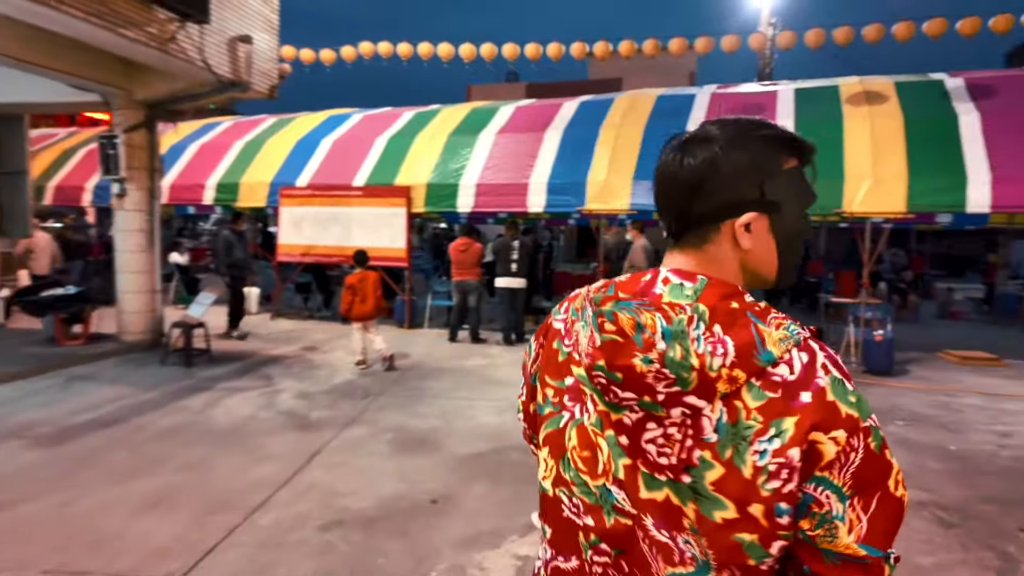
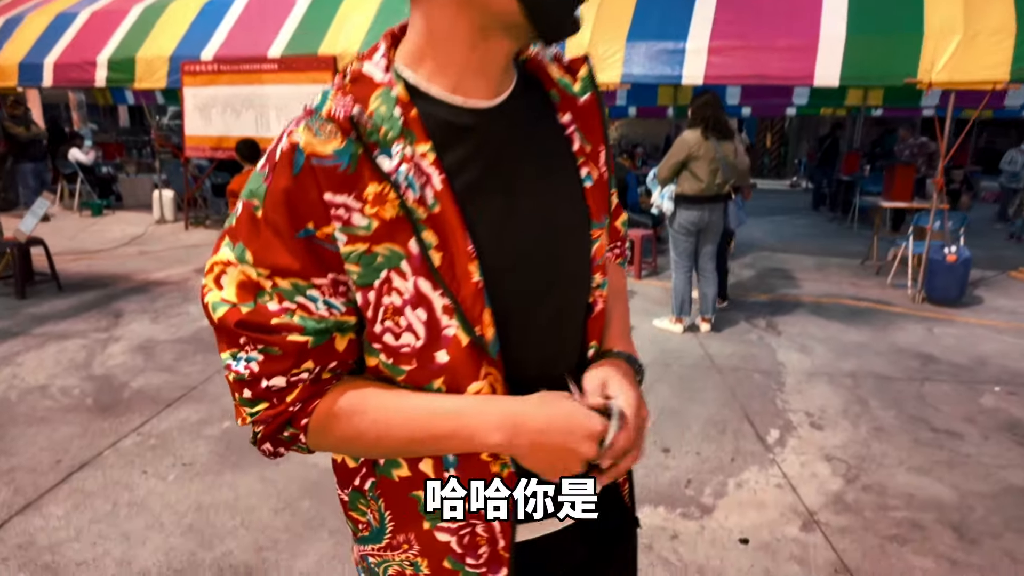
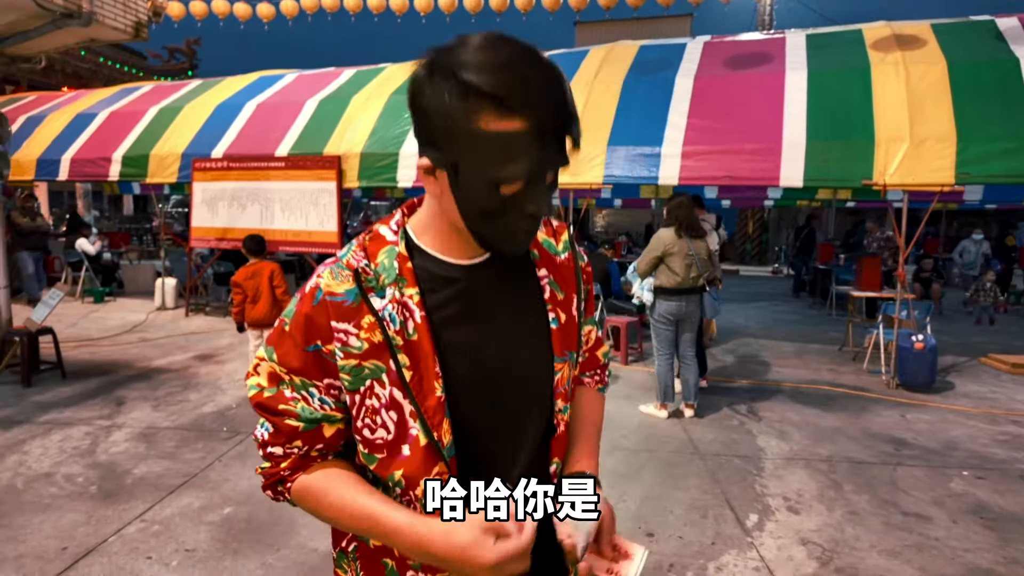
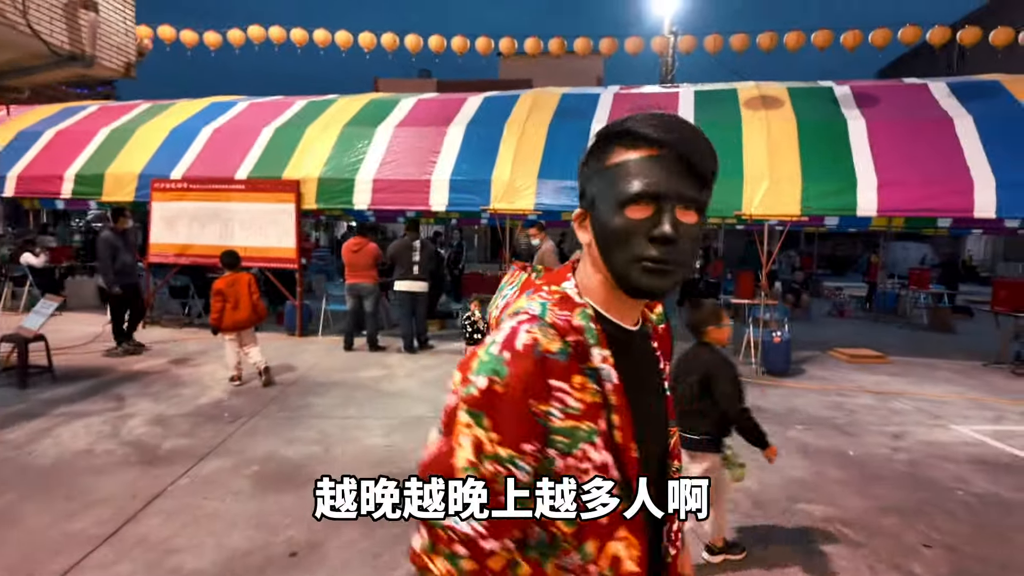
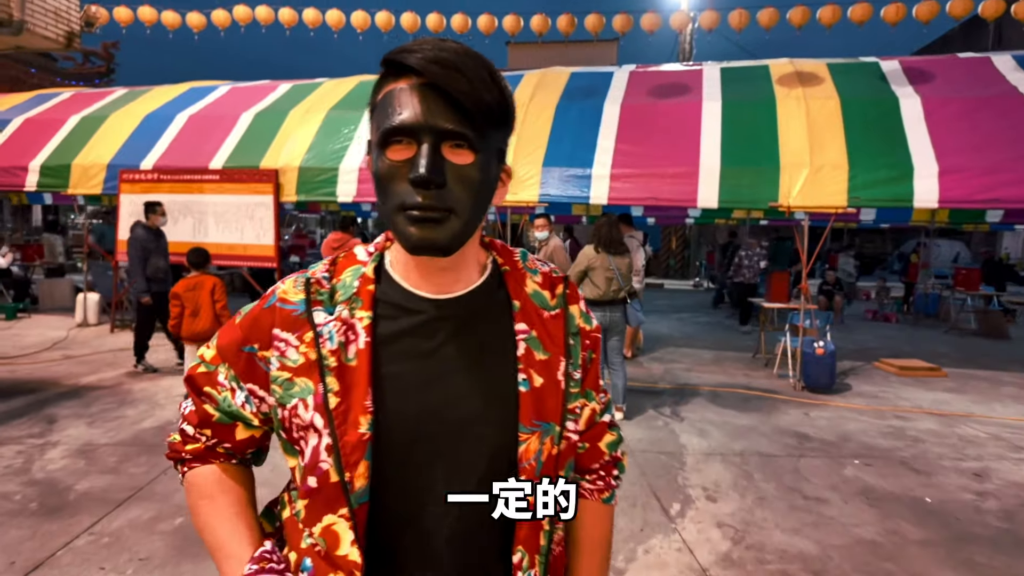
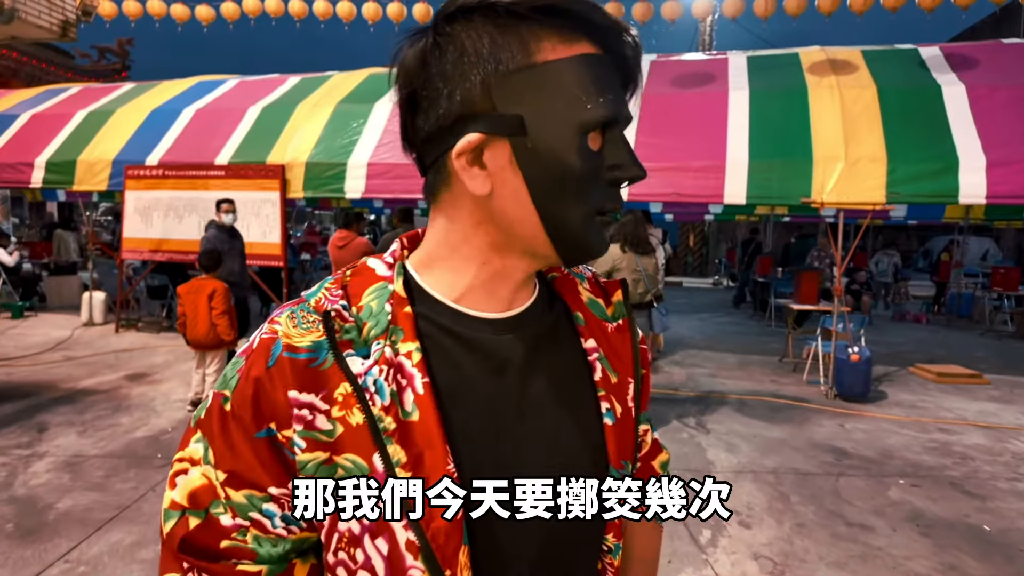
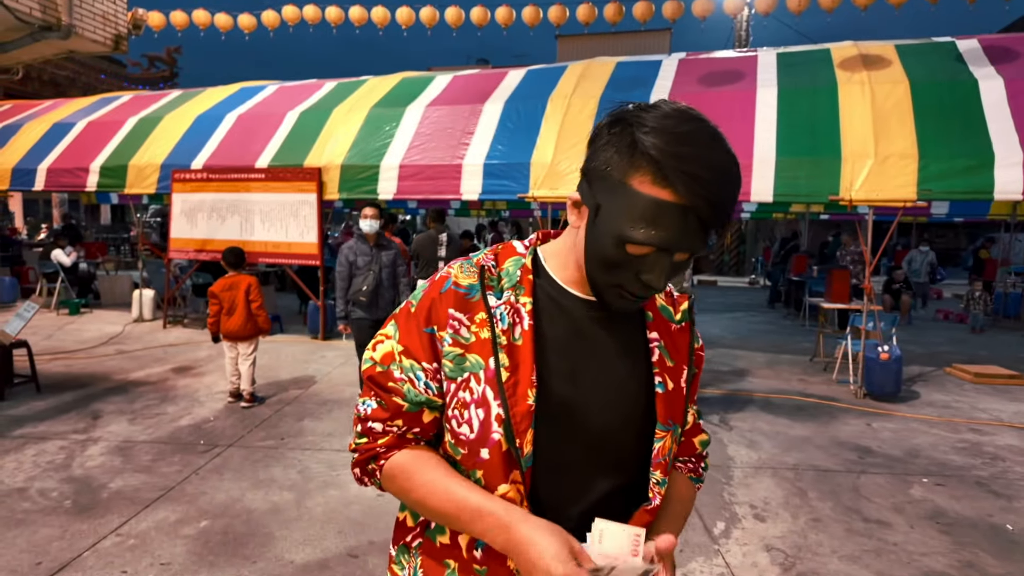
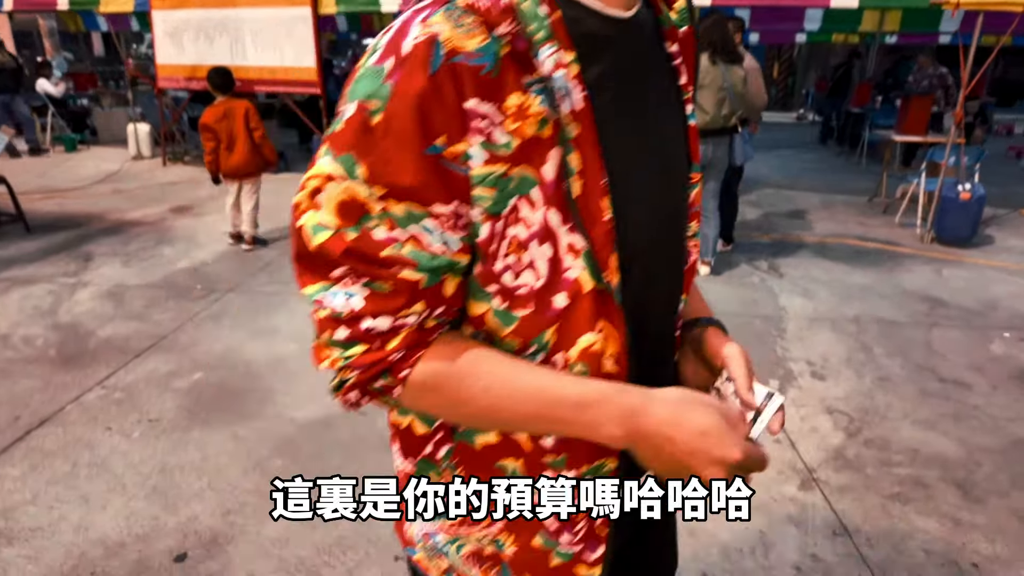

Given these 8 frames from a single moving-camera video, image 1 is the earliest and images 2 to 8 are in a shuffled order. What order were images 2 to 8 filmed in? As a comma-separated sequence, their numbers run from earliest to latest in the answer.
4, 5, 6, 7, 3, 2, 8
